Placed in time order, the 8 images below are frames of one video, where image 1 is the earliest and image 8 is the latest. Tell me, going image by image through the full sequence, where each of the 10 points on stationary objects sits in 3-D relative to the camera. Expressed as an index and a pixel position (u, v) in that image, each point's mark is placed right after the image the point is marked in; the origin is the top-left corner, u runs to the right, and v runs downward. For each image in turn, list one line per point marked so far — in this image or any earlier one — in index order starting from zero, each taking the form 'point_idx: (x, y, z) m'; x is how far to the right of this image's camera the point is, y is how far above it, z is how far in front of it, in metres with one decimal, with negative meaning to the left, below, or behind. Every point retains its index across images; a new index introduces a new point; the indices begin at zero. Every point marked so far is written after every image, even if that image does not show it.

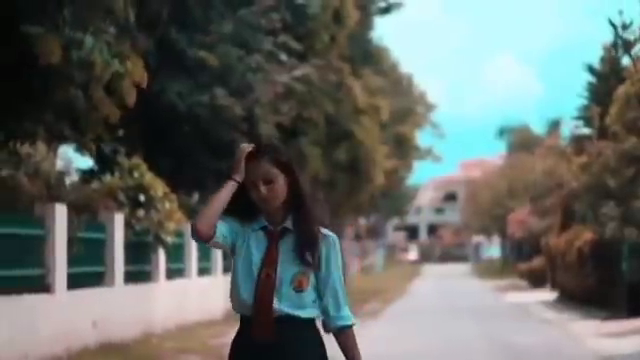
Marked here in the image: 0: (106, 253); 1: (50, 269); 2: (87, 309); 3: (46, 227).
0: (-2.8, -1.0, +18.4) m
1: (-3.0, -1.0, +15.4) m
2: (-2.8, -1.6, +16.6) m
3: (-3.0, -0.5, +15.3) m
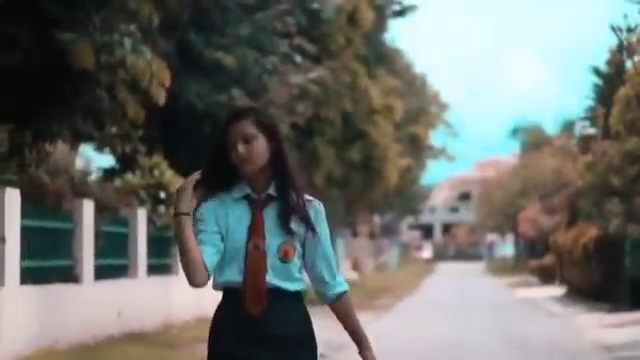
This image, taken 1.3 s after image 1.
0: (-2.6, -0.9, +19.4) m
1: (-2.8, -1.0, +16.4) m
2: (-2.6, -1.5, +17.6) m
3: (-2.9, -0.5, +16.3) m
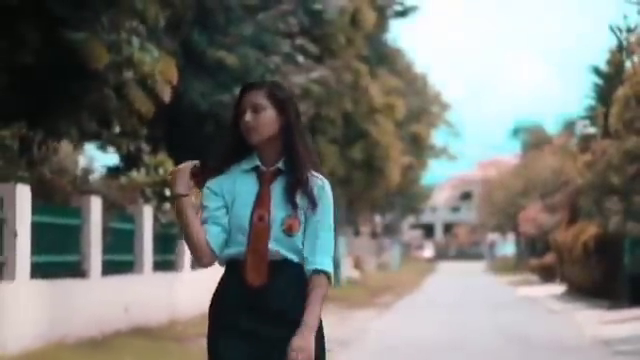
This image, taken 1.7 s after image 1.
0: (-2.6, -0.9, +19.7) m
1: (-2.8, -0.9, +16.7) m
2: (-2.6, -1.5, +17.9) m
3: (-2.8, -0.4, +16.6) m
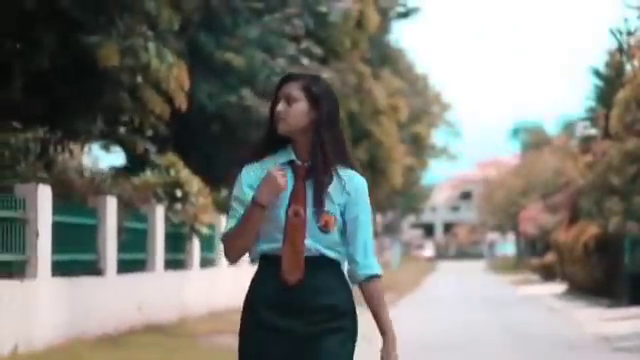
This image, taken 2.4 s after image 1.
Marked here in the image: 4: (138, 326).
0: (-2.5, -0.9, +20.1) m
1: (-2.7, -0.9, +17.1) m
2: (-2.5, -1.5, +18.4) m
3: (-2.7, -0.5, +17.1) m
4: (-2.4, -1.9, +18.5) m
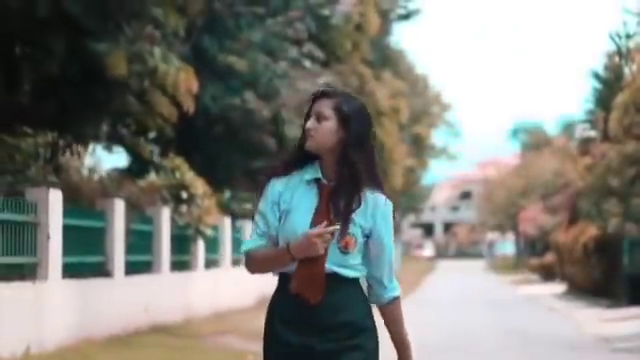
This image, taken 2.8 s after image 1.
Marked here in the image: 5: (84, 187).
0: (-2.4, -0.9, +20.5) m
1: (-2.6, -1.0, +17.5) m
2: (-2.4, -1.5, +18.7) m
3: (-2.7, -0.5, +17.4) m
4: (-2.4, -2.0, +18.8) m
5: (-2.9, -0.1, +17.3) m
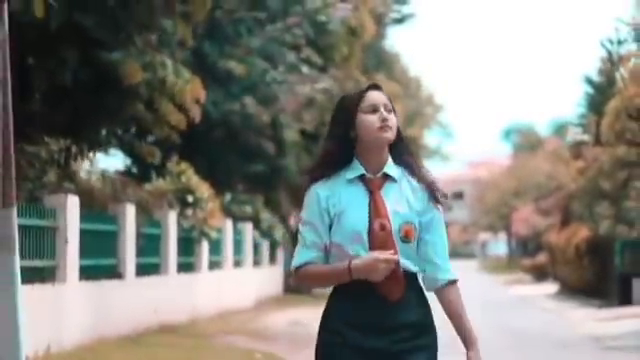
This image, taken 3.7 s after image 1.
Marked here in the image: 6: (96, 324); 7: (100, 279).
0: (-2.4, -1.0, +21.1) m
1: (-2.6, -1.0, +18.1) m
2: (-2.4, -1.6, +19.4) m
3: (-2.6, -0.6, +18.1) m
4: (-2.3, -2.0, +19.5) m
5: (-2.9, -0.2, +17.9) m
6: (-2.6, -1.7, +16.4) m
7: (-2.7, -1.2, +16.9) m
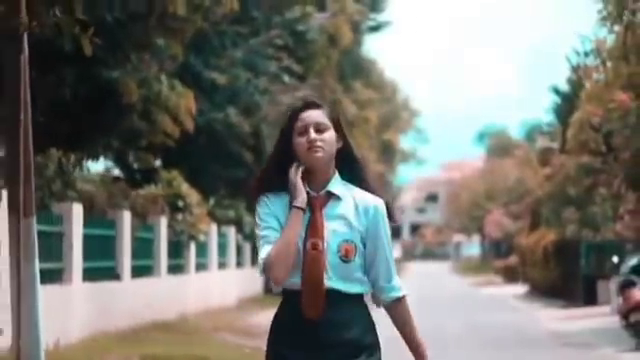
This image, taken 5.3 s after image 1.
0: (-2.7, -1.1, +22.5) m
1: (-2.8, -1.1, +19.5) m
2: (-2.6, -1.7, +20.8) m
3: (-2.9, -0.7, +19.5) m
4: (-2.6, -2.2, +20.8) m
5: (-3.1, -0.3, +19.3) m
6: (-2.8, -1.8, +17.8) m
7: (-2.9, -1.3, +18.2) m
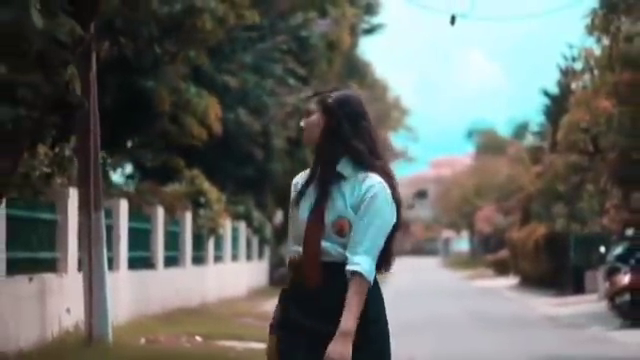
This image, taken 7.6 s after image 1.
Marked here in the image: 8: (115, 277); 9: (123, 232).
0: (-2.5, -1.1, +24.5) m
1: (-2.6, -1.1, +21.5) m
2: (-2.4, -1.7, +22.8) m
3: (-2.6, -0.7, +21.5) m
4: (-2.3, -2.1, +22.9) m
5: (-2.9, -0.2, +21.3) m
6: (-2.6, -1.8, +19.8) m
7: (-2.6, -1.3, +20.3) m
8: (-2.7, -1.3, +18.2) m
9: (-2.7, -0.7, +18.9) m
